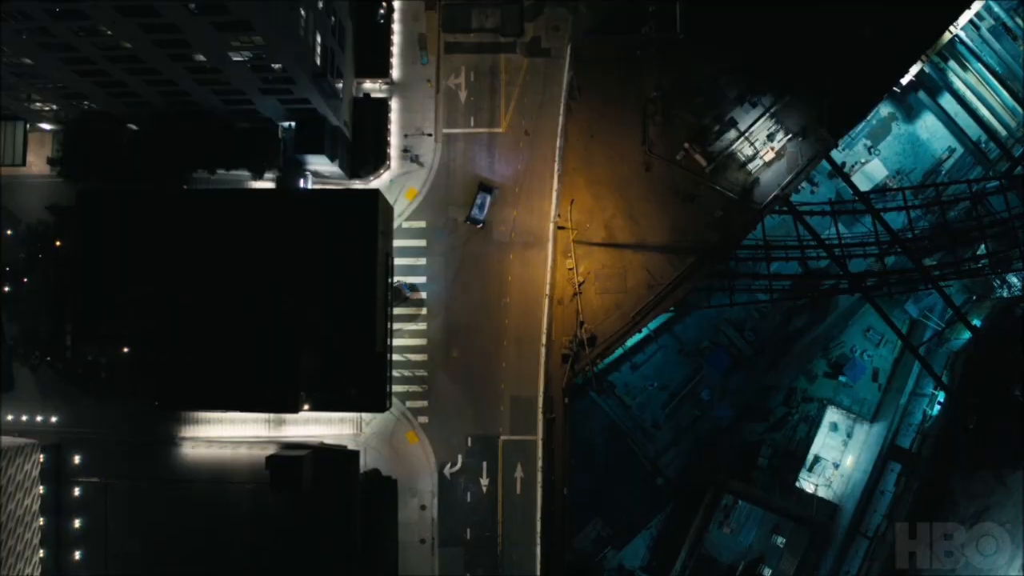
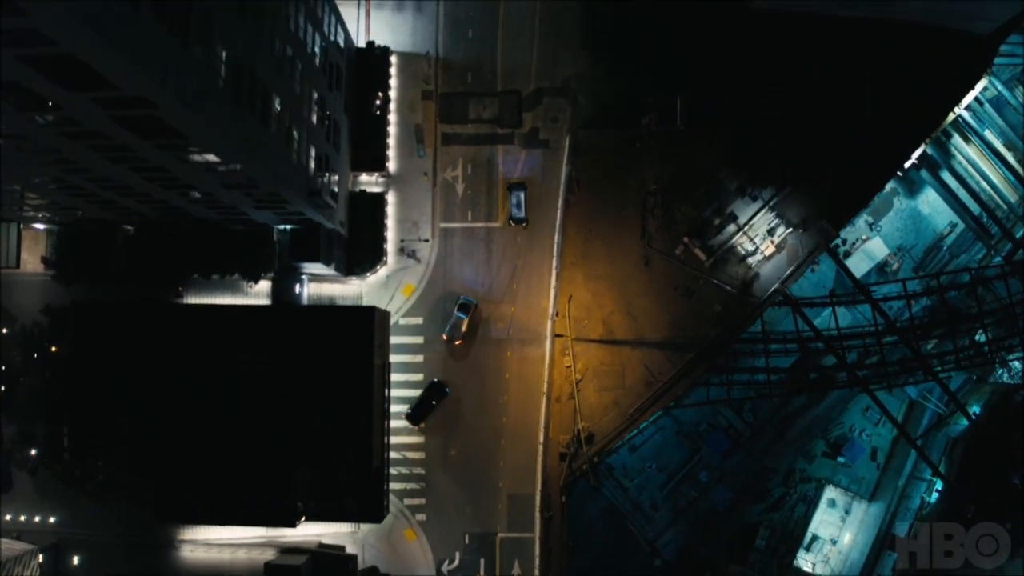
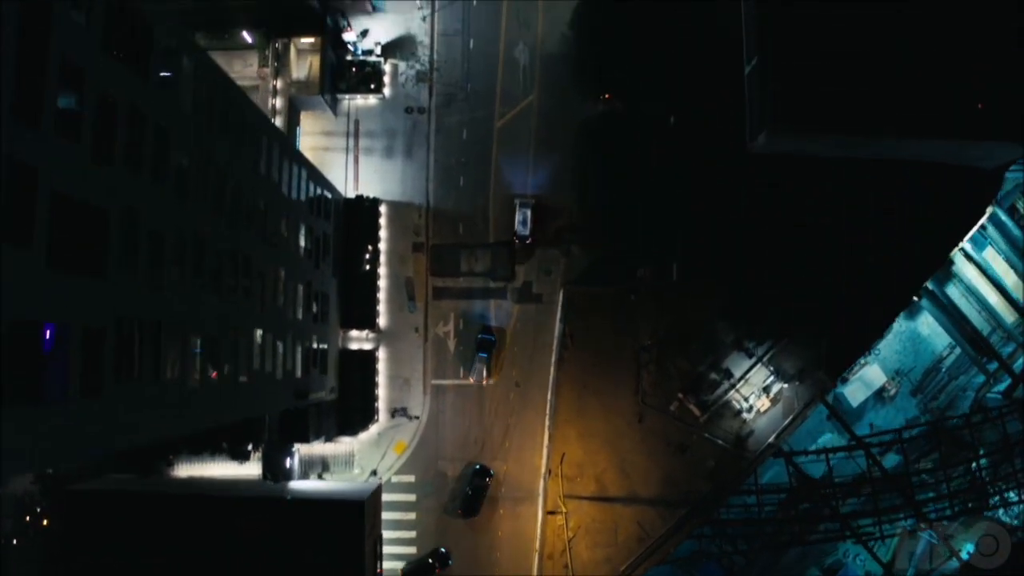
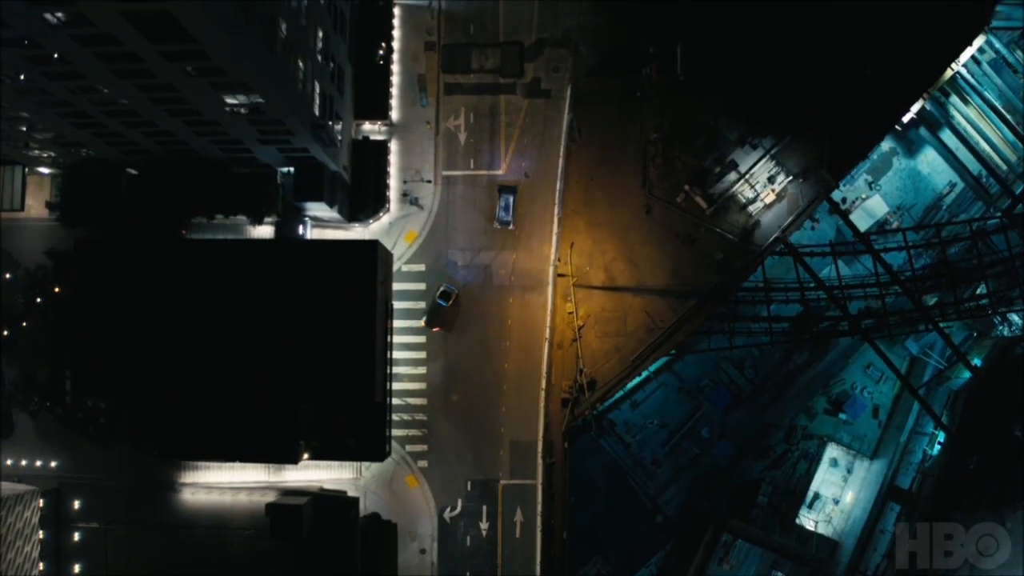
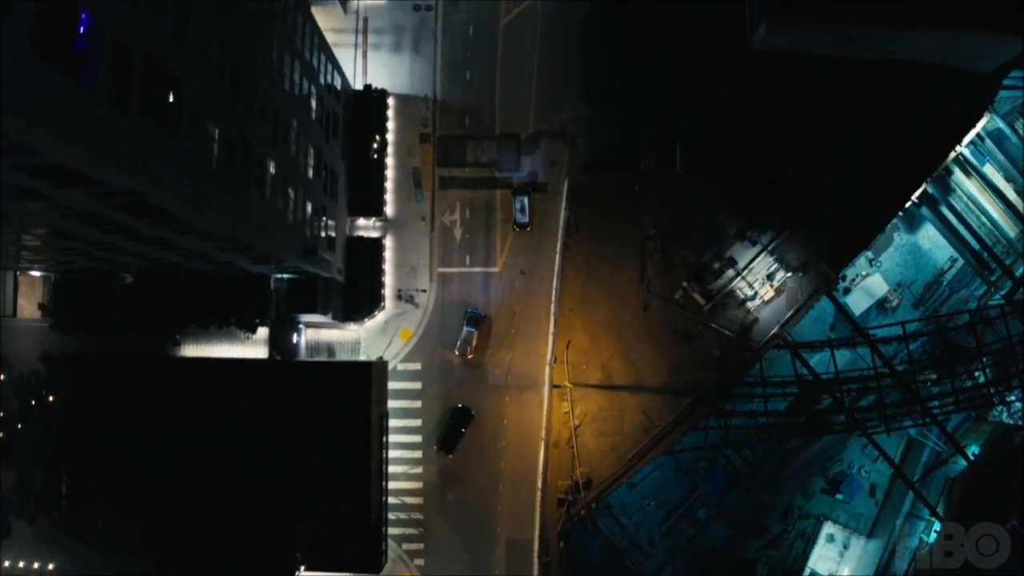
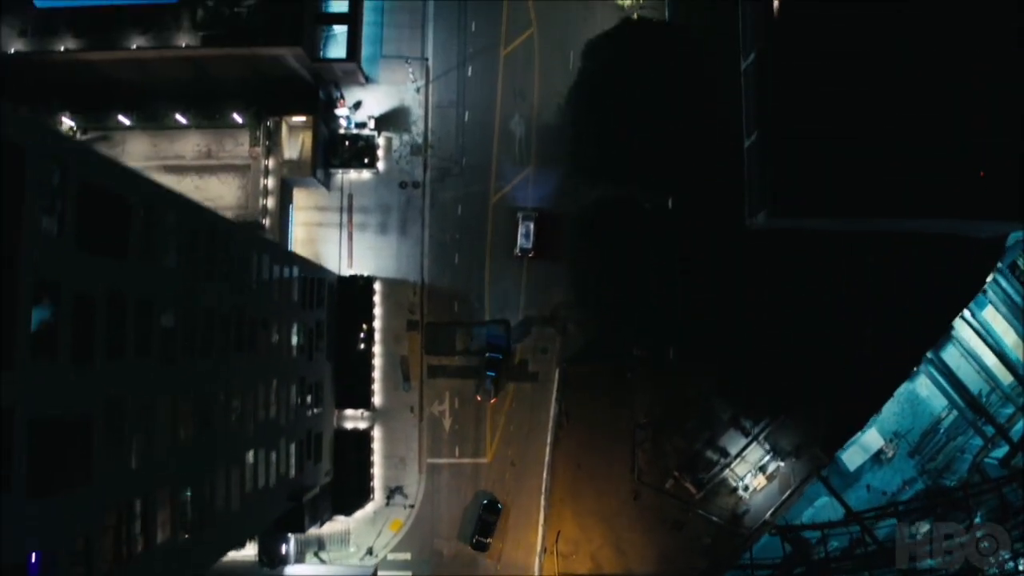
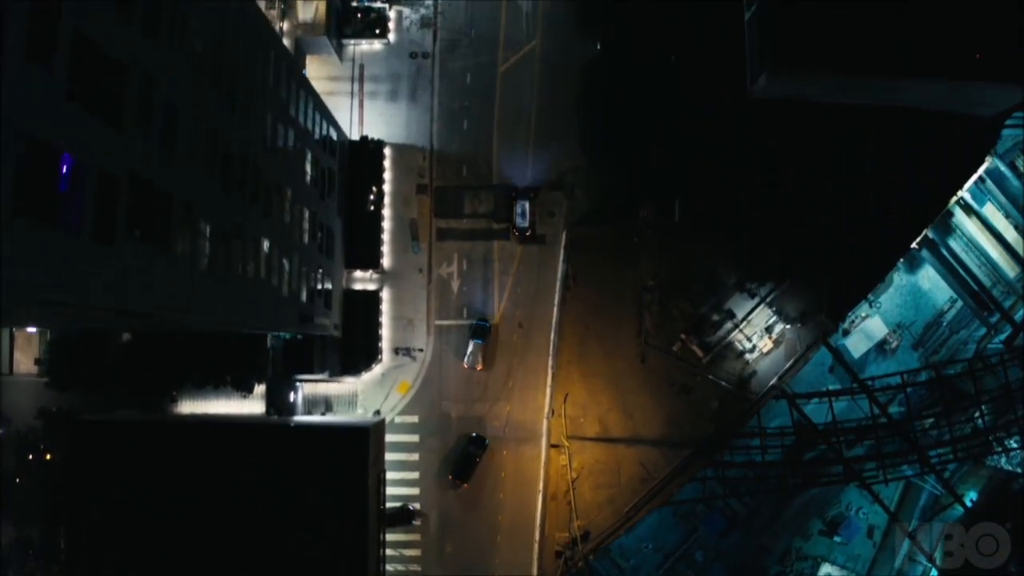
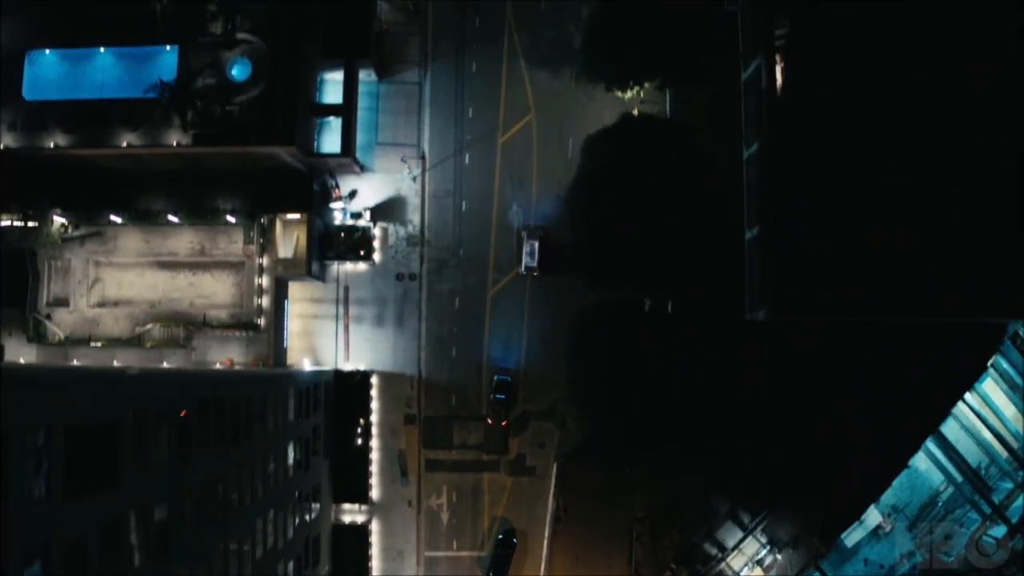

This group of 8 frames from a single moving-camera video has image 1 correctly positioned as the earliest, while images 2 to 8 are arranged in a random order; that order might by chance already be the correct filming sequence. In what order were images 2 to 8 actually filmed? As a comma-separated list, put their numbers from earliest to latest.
4, 2, 5, 7, 3, 6, 8
